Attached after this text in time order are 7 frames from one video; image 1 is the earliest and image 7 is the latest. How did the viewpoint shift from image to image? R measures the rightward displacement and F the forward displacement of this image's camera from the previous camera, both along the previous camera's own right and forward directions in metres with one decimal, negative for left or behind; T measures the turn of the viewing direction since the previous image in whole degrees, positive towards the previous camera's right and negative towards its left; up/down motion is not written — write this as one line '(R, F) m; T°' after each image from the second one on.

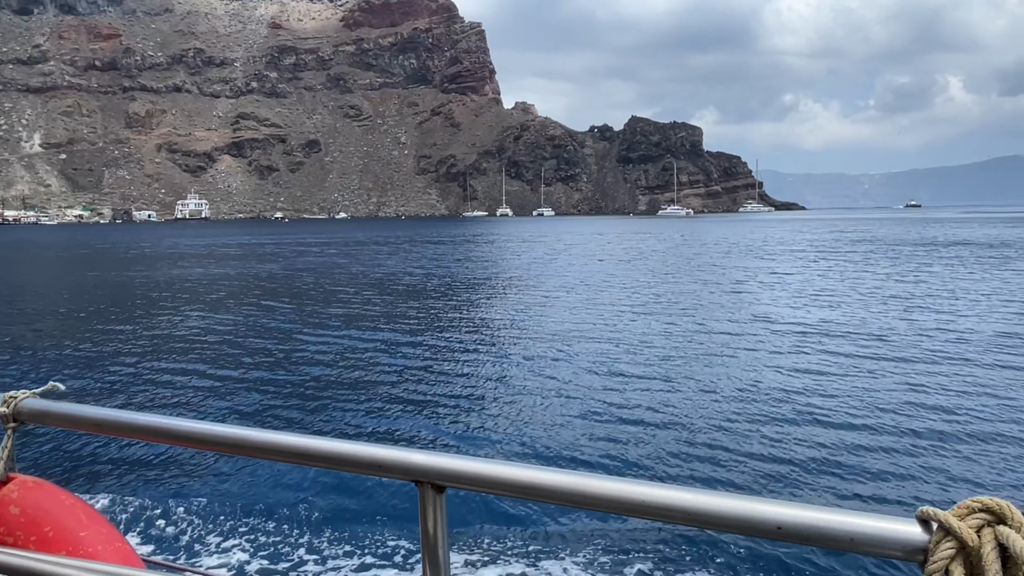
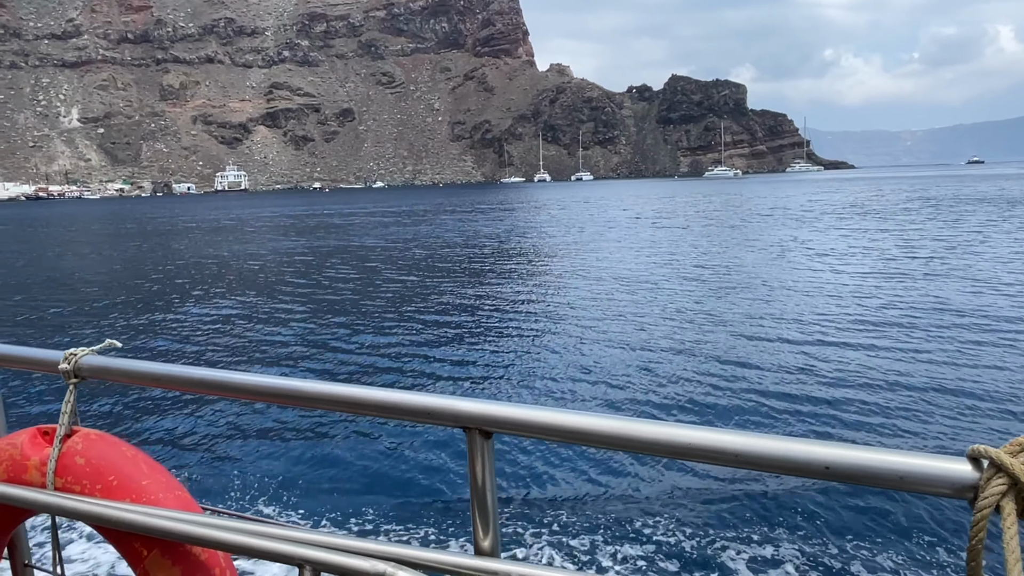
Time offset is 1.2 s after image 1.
(-0.9, +1.1) m; -3°
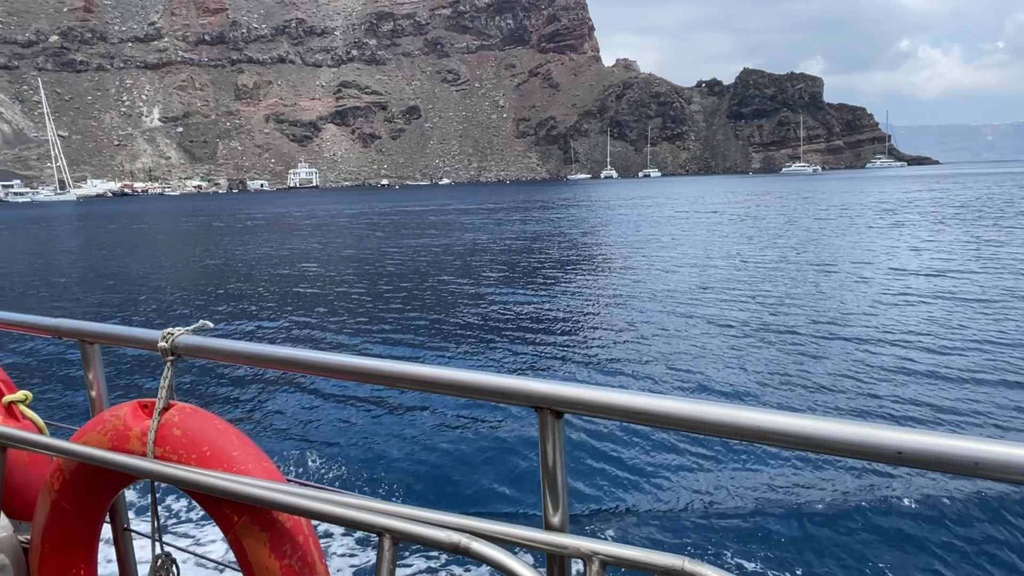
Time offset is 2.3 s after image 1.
(-1.5, +0.4) m; -4°
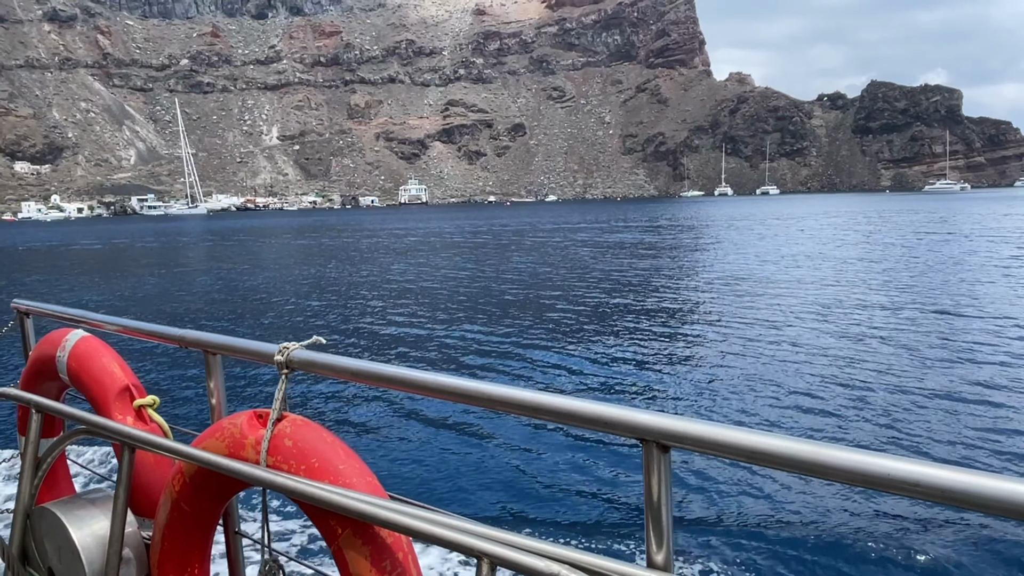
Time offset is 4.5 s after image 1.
(-2.6, +1.4) m; -7°
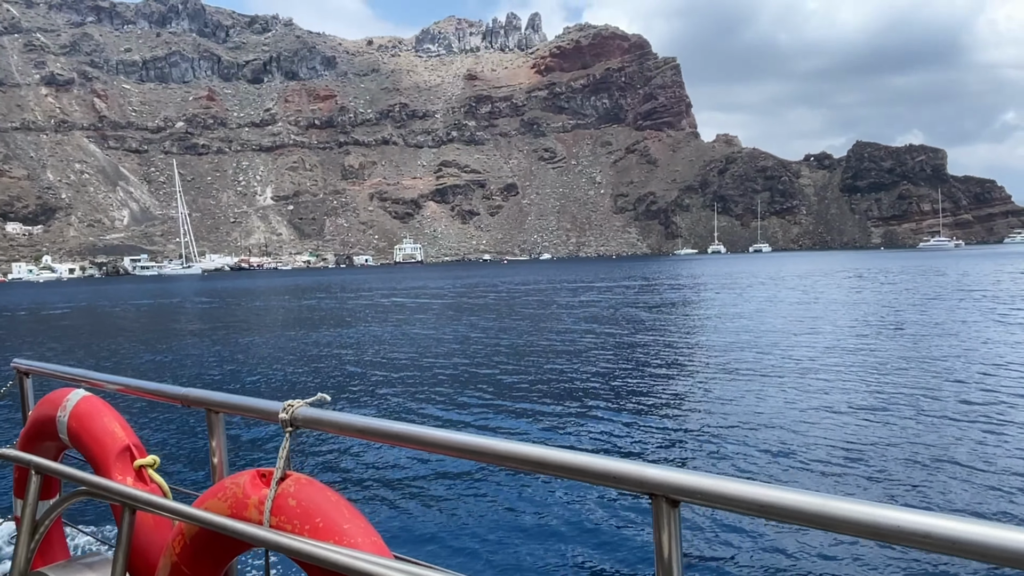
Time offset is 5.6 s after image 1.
(-1.2, +0.3) m; +1°
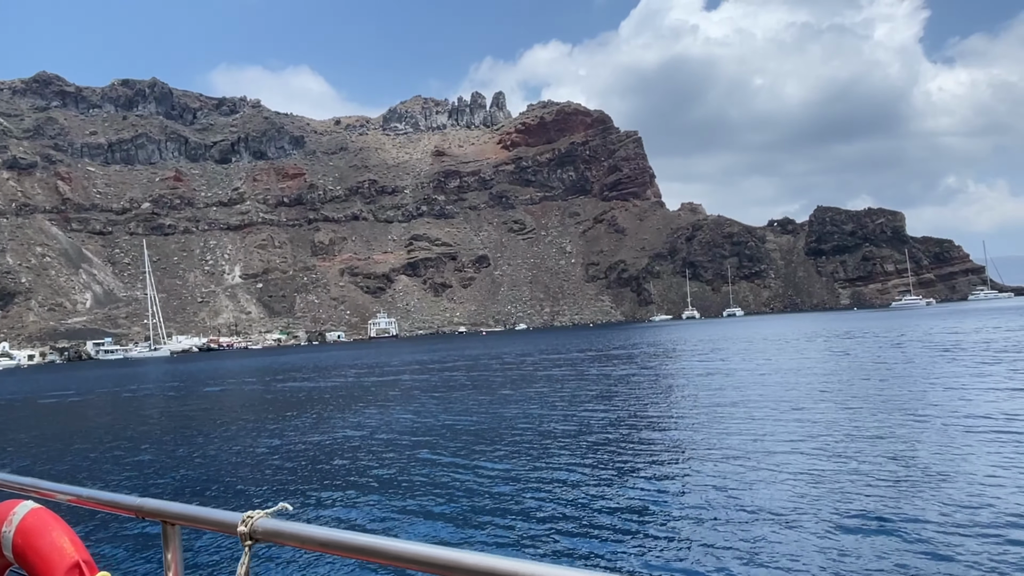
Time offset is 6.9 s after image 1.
(-1.2, +0.5) m; +3°
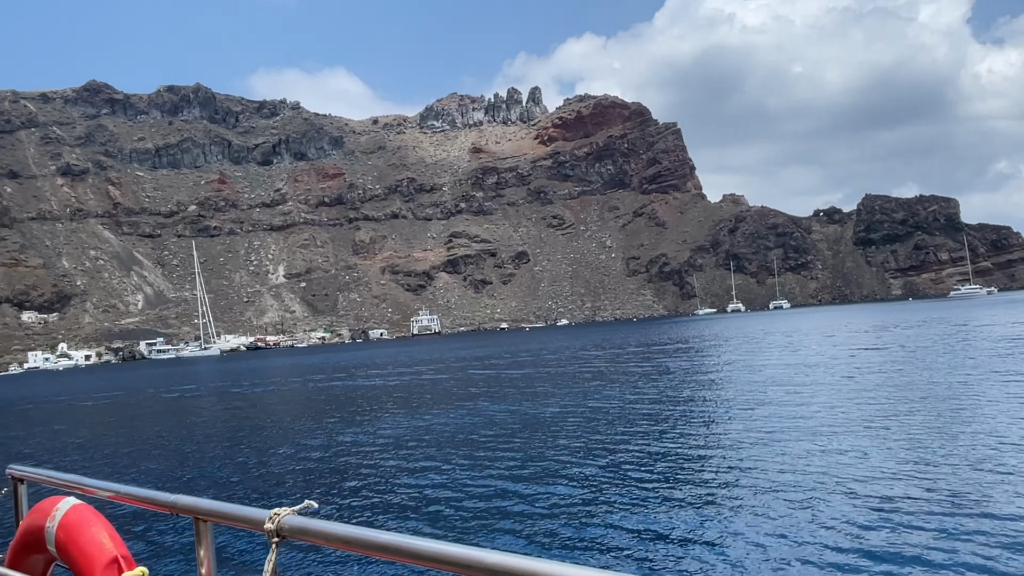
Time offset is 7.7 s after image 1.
(-0.7, +0.2) m; -3°
